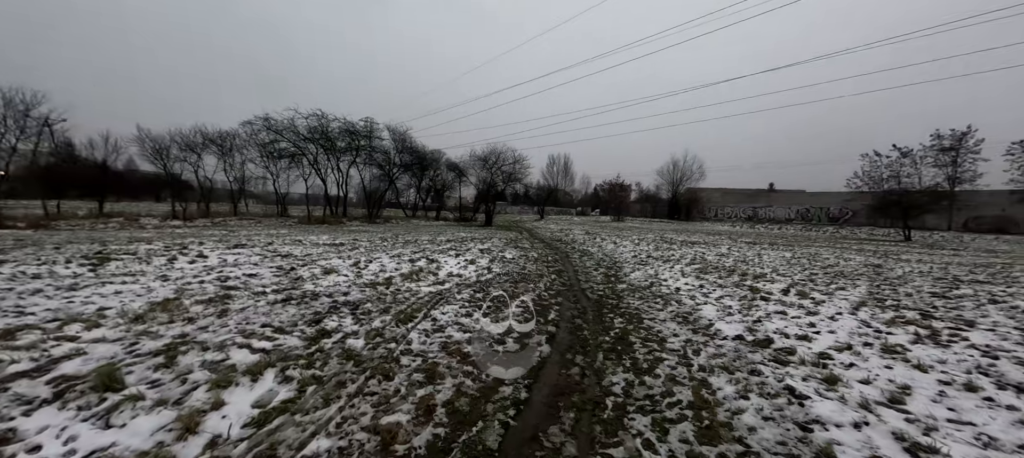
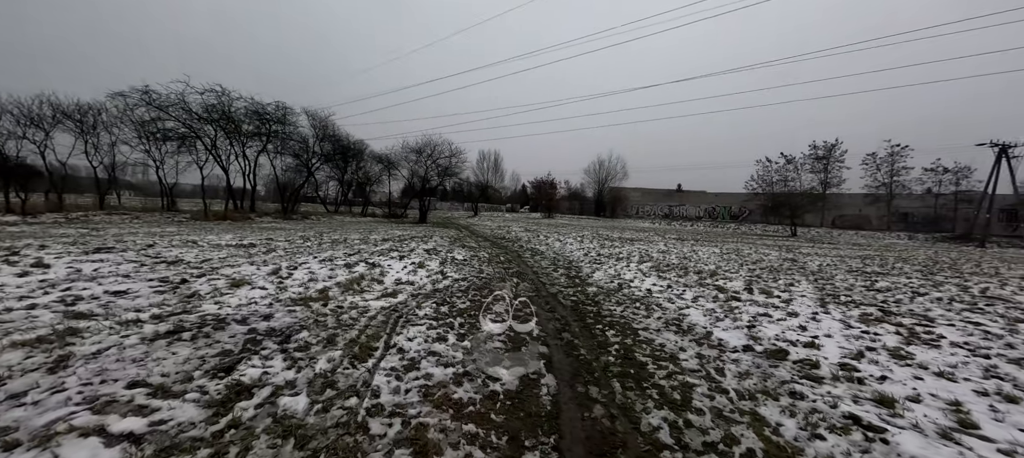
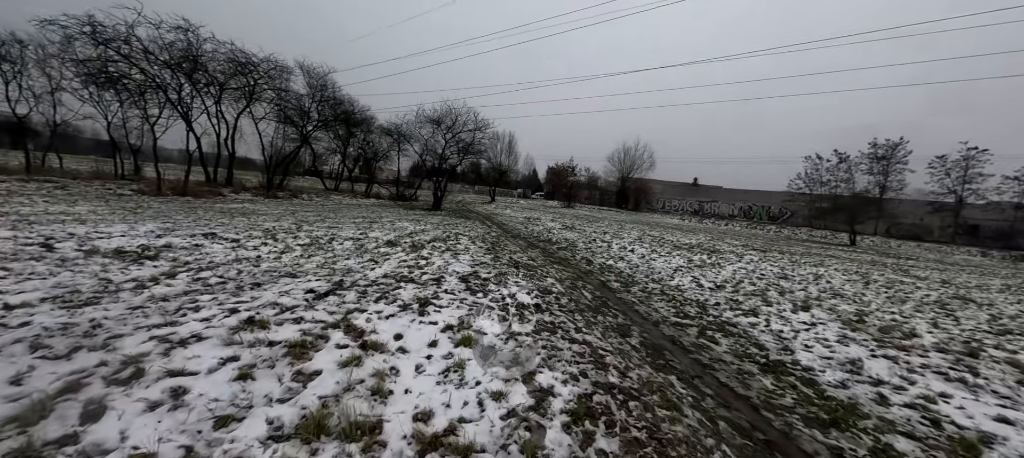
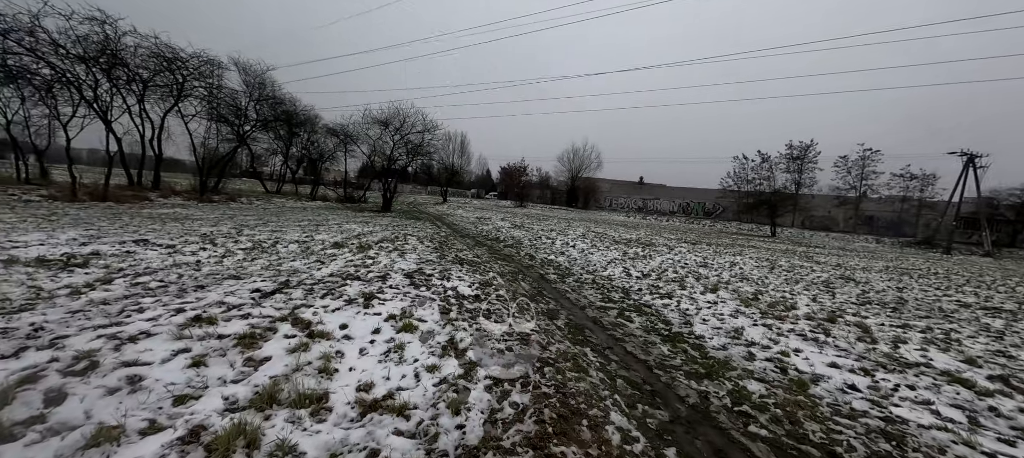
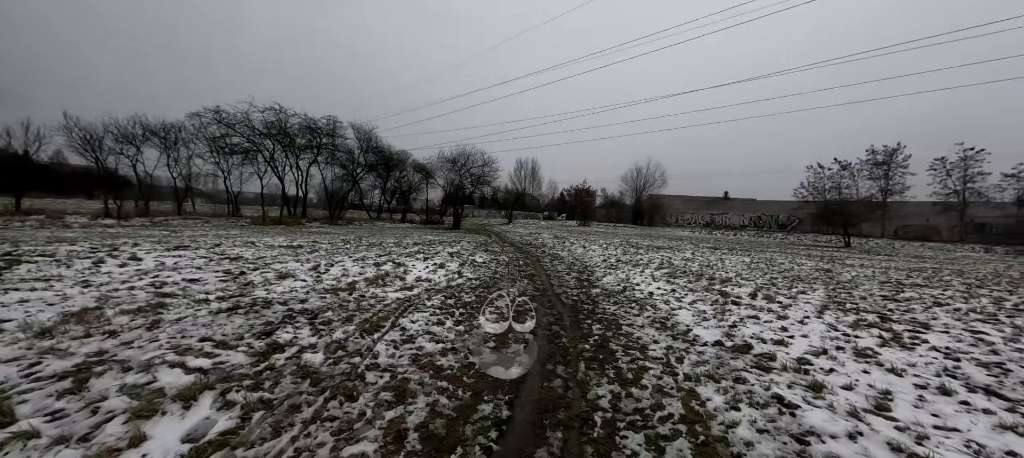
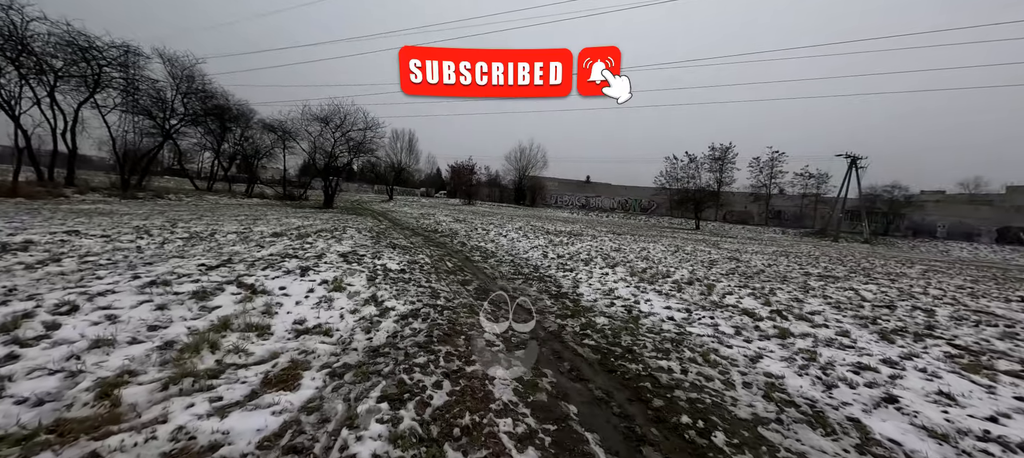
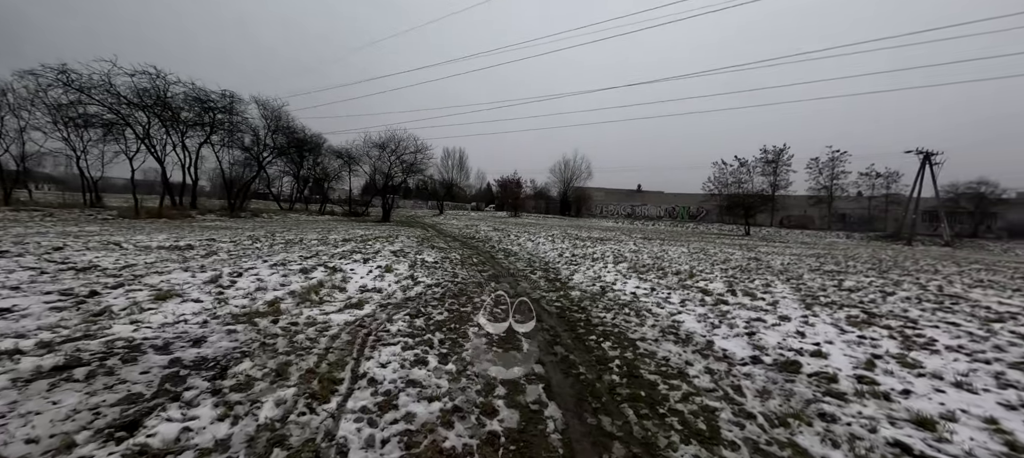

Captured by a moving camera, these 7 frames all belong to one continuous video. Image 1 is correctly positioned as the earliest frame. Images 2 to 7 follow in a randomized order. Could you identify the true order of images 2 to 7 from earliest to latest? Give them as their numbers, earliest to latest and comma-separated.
5, 2, 7, 6, 4, 3
